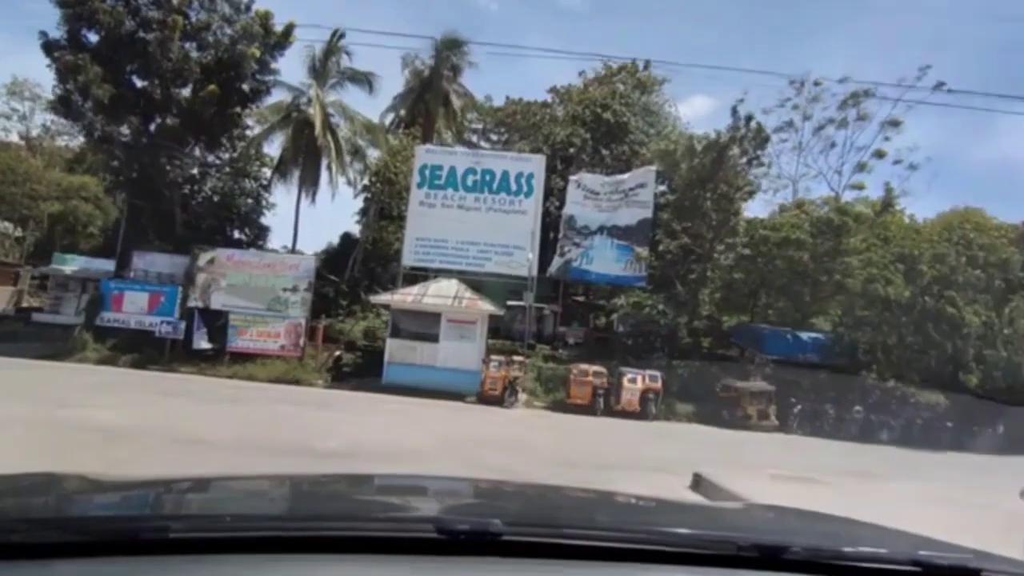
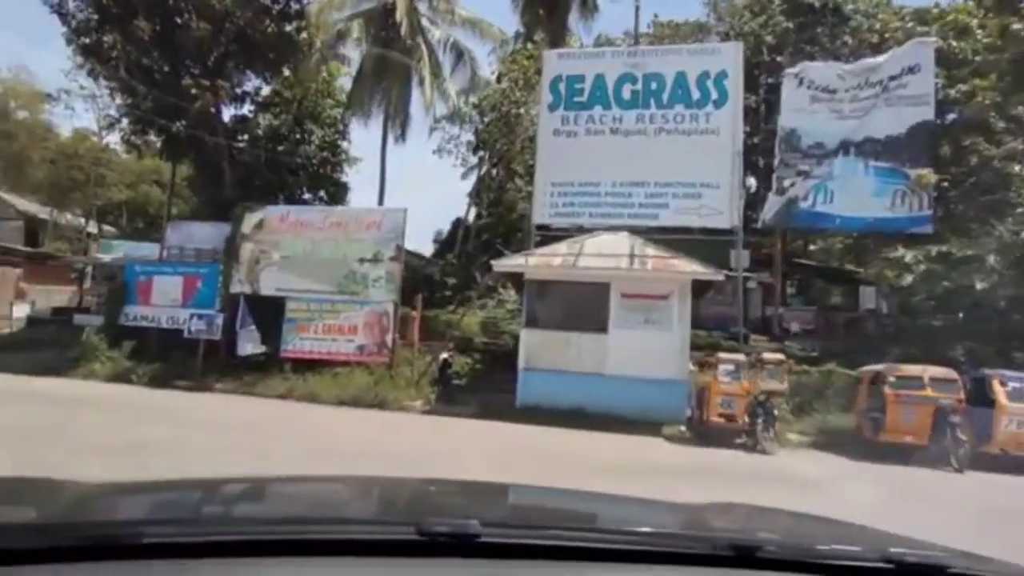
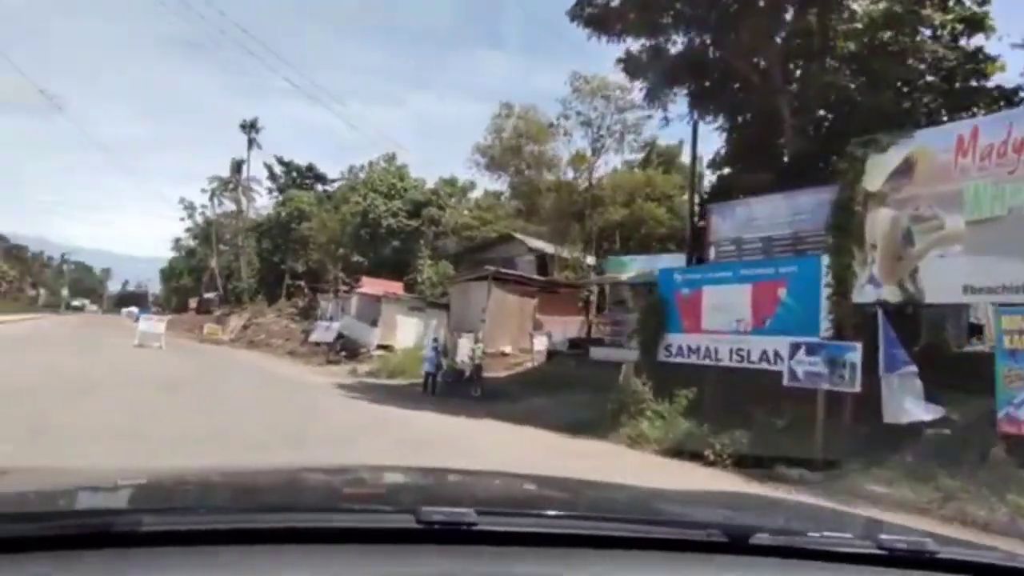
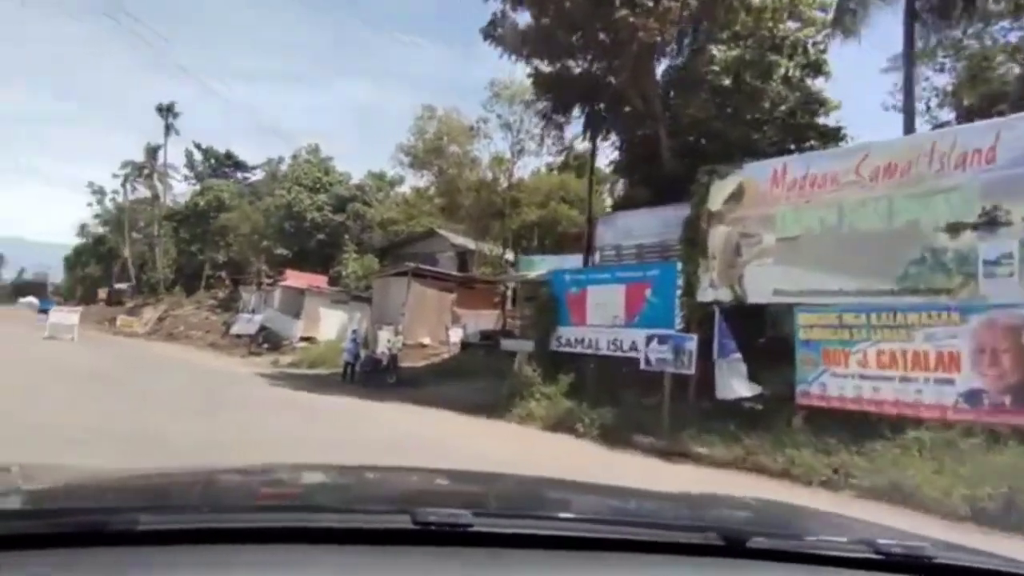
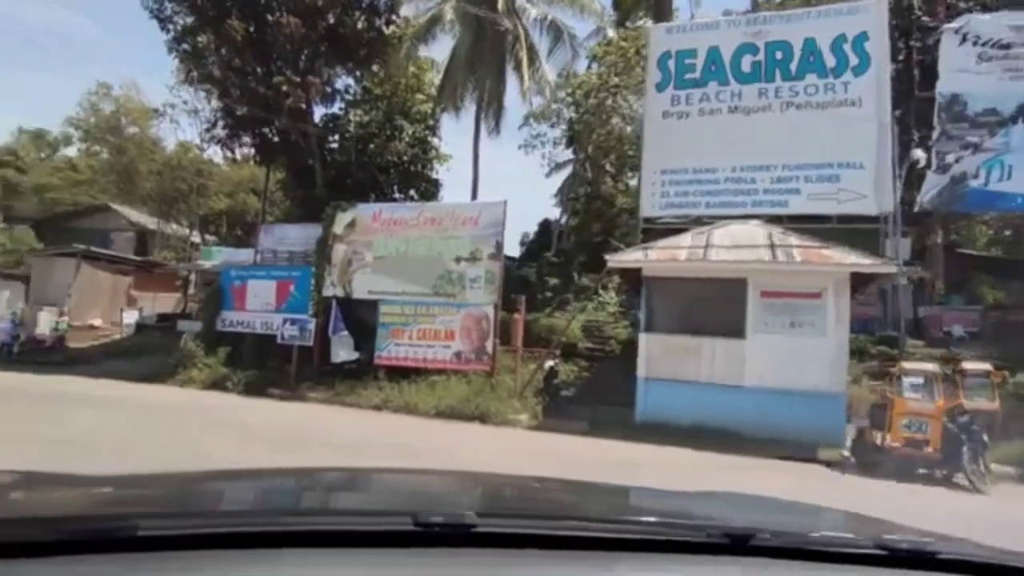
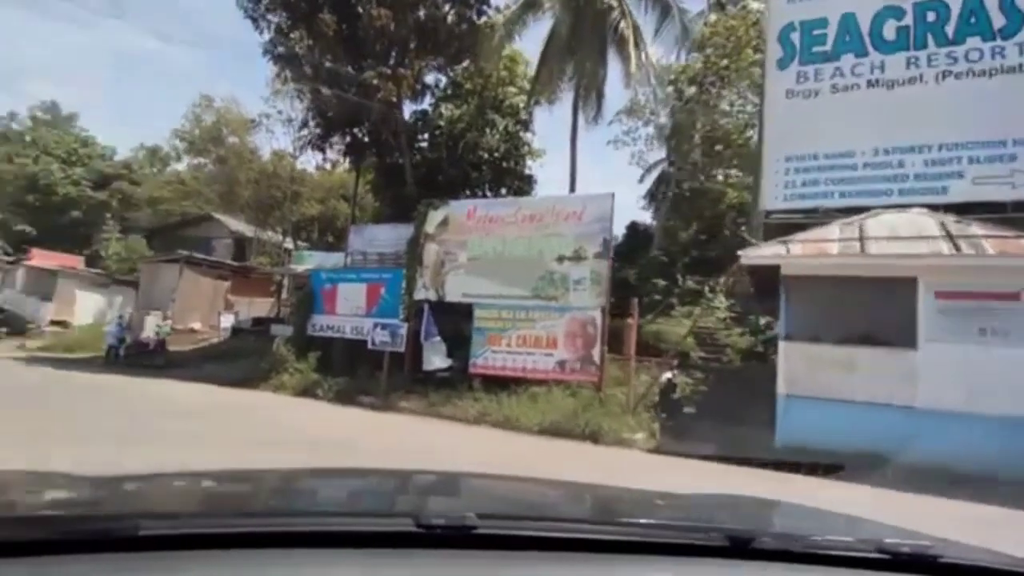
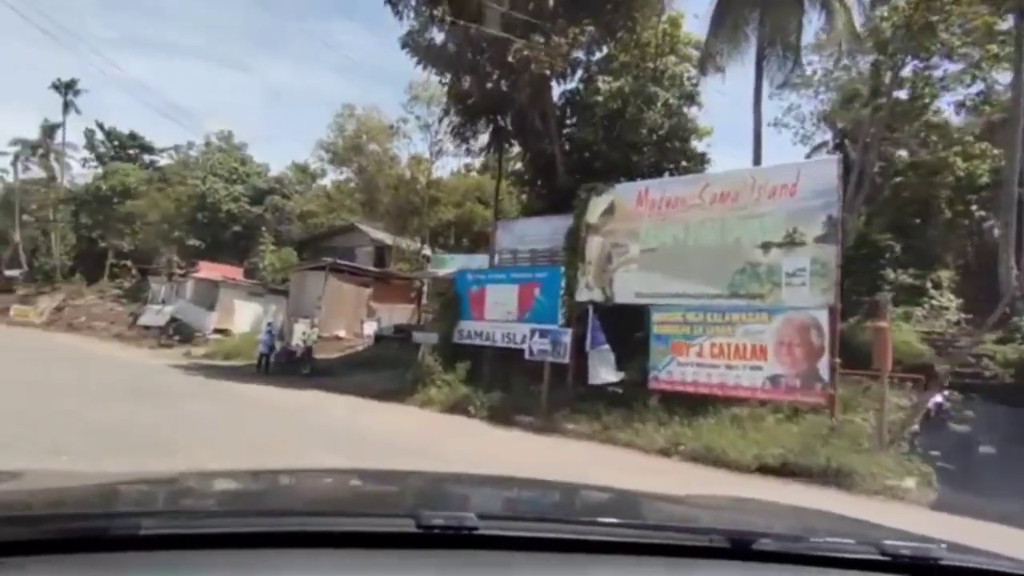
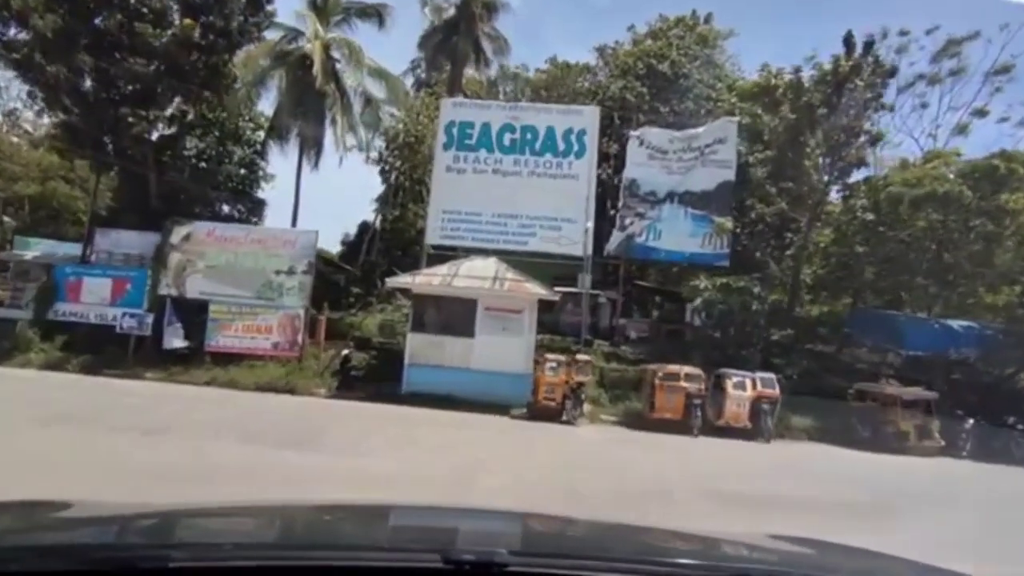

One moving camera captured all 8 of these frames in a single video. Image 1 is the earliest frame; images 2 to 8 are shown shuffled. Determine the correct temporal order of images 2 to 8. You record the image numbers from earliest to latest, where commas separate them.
8, 2, 5, 6, 7, 4, 3
